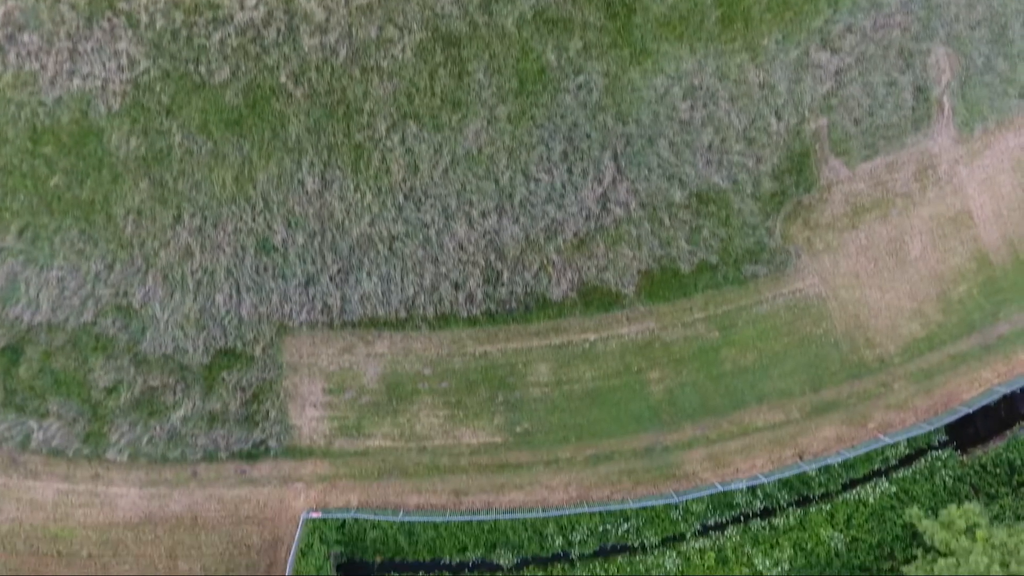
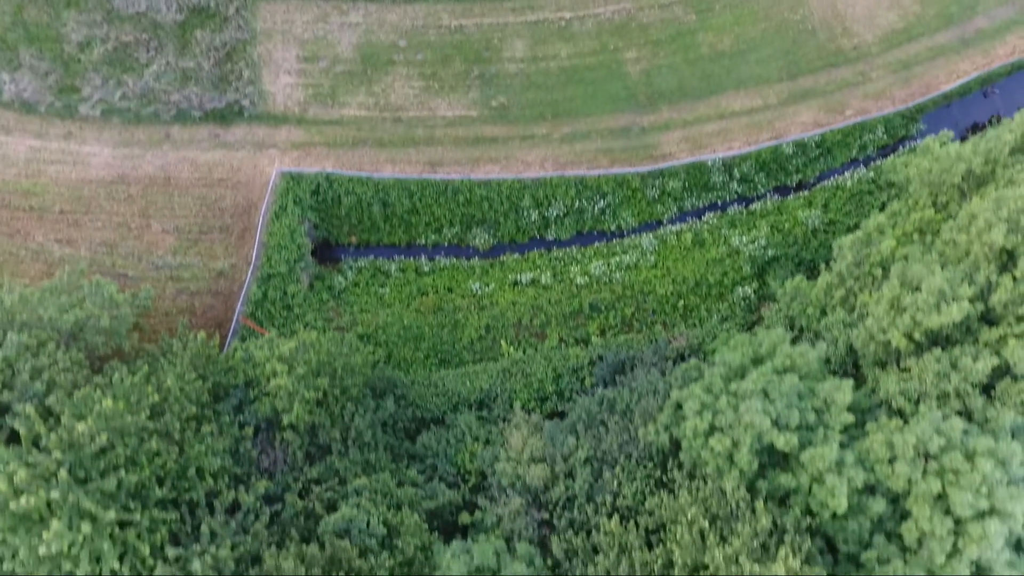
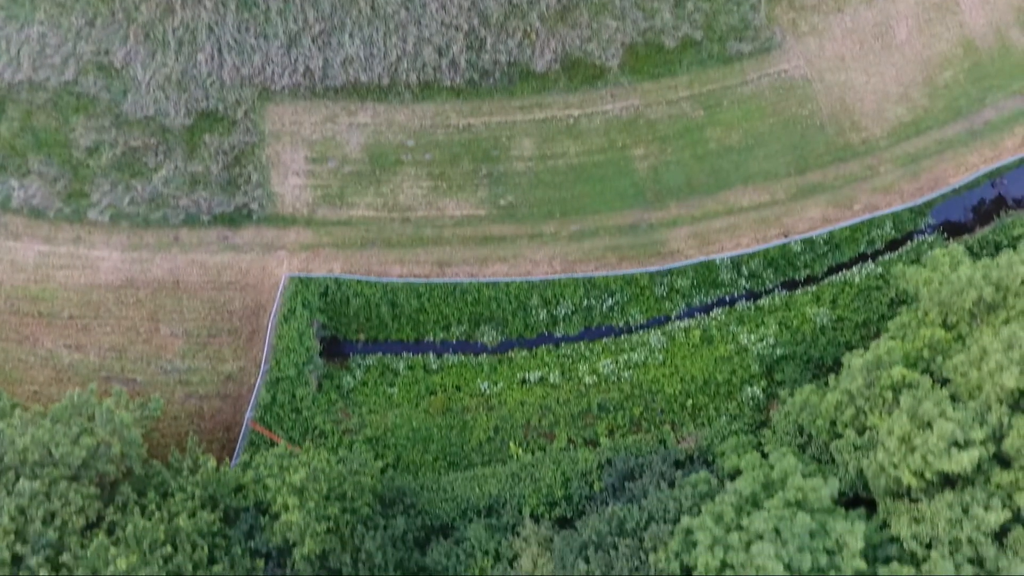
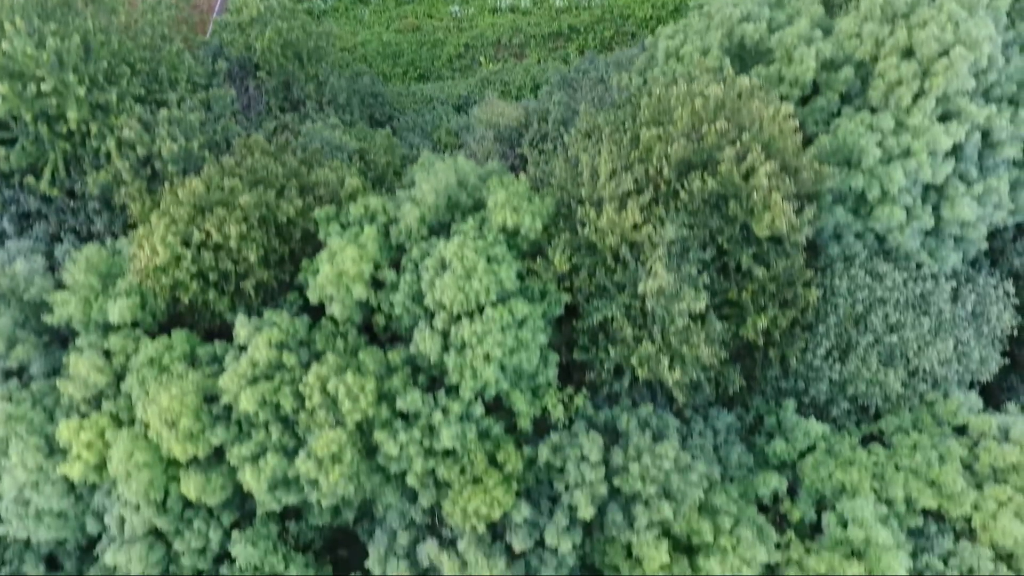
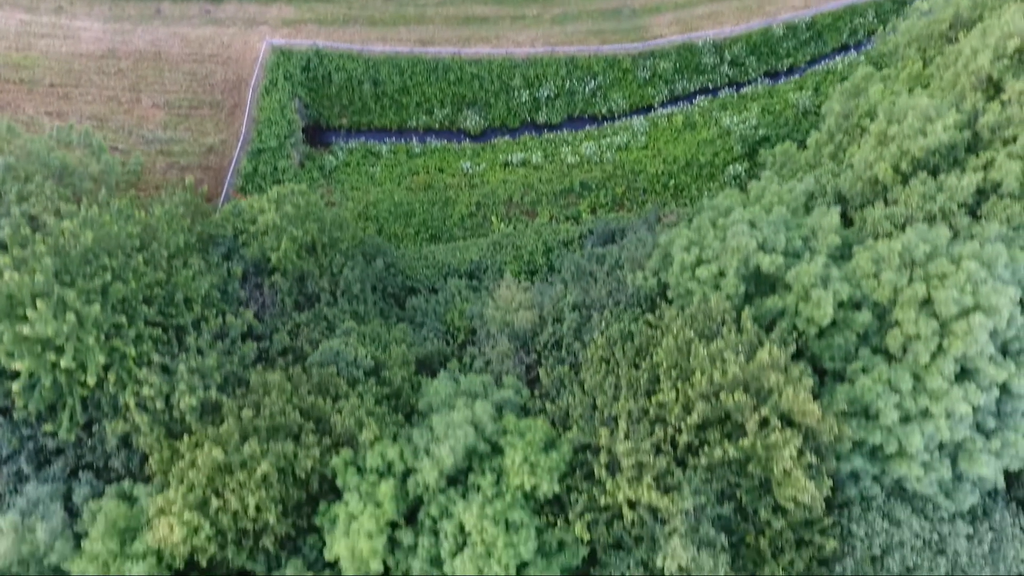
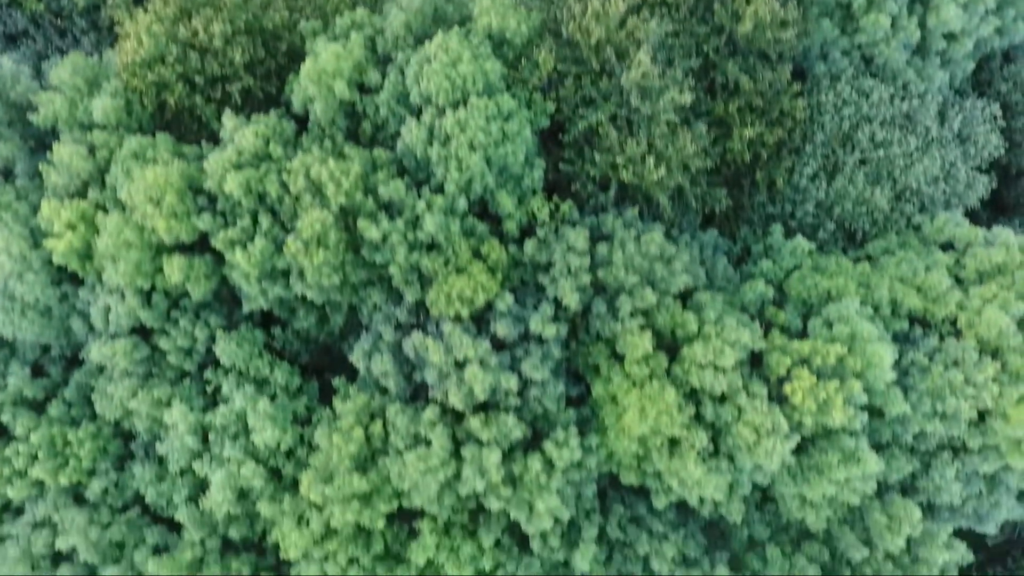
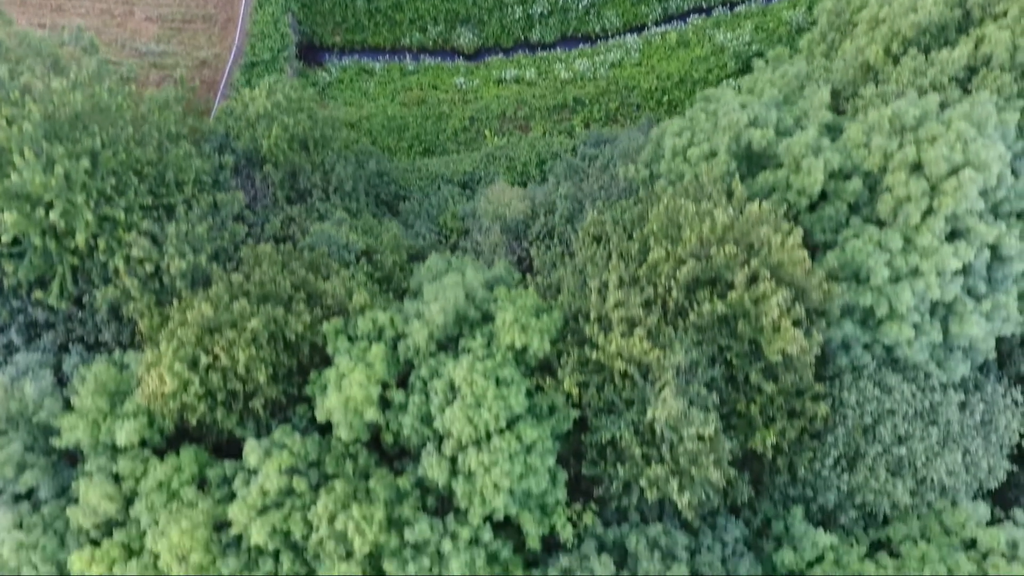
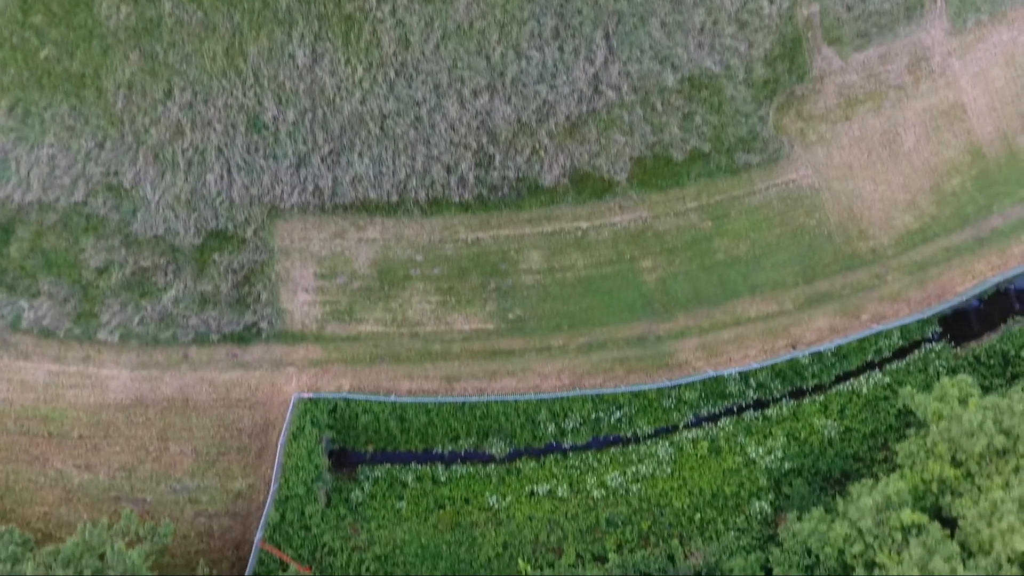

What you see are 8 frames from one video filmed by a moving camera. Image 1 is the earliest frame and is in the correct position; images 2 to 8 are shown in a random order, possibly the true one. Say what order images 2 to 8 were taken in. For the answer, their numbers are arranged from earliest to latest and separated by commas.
8, 3, 2, 5, 7, 4, 6
